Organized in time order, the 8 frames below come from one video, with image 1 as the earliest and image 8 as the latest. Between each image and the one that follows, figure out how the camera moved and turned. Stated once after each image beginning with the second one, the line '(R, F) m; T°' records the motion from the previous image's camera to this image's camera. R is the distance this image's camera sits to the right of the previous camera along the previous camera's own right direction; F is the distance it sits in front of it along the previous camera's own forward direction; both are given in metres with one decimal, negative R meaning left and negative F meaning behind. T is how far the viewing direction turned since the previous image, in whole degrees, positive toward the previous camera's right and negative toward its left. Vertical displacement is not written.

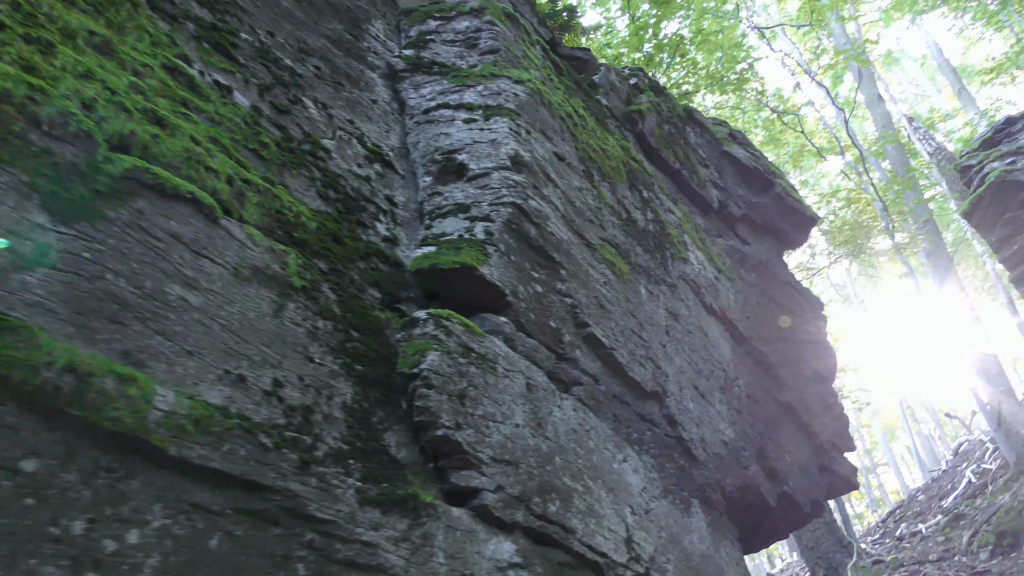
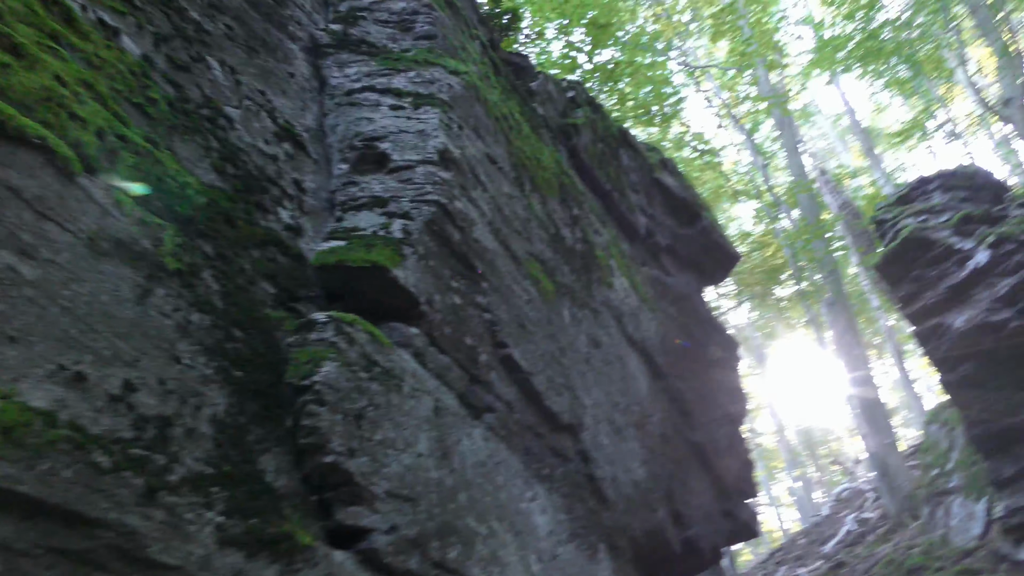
(0.0, +0.3) m; +6°
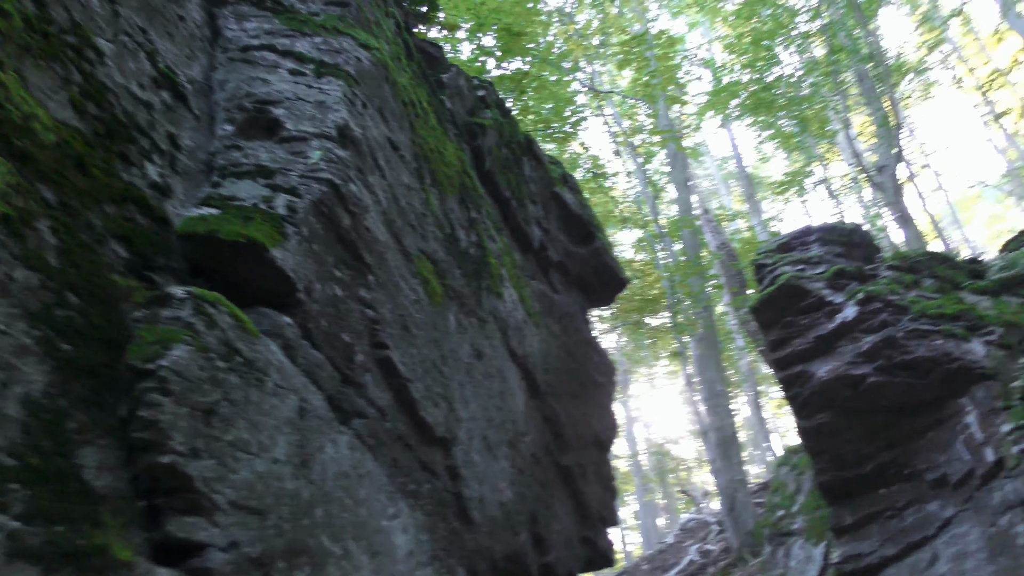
(0.0, +0.2) m; +8°
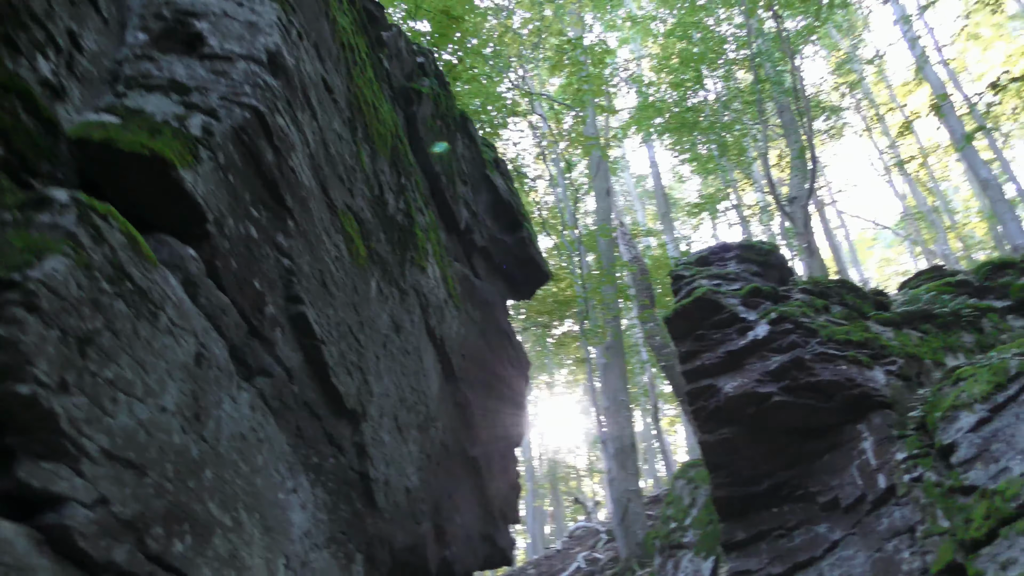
(-0.1, +0.2) m; +6°
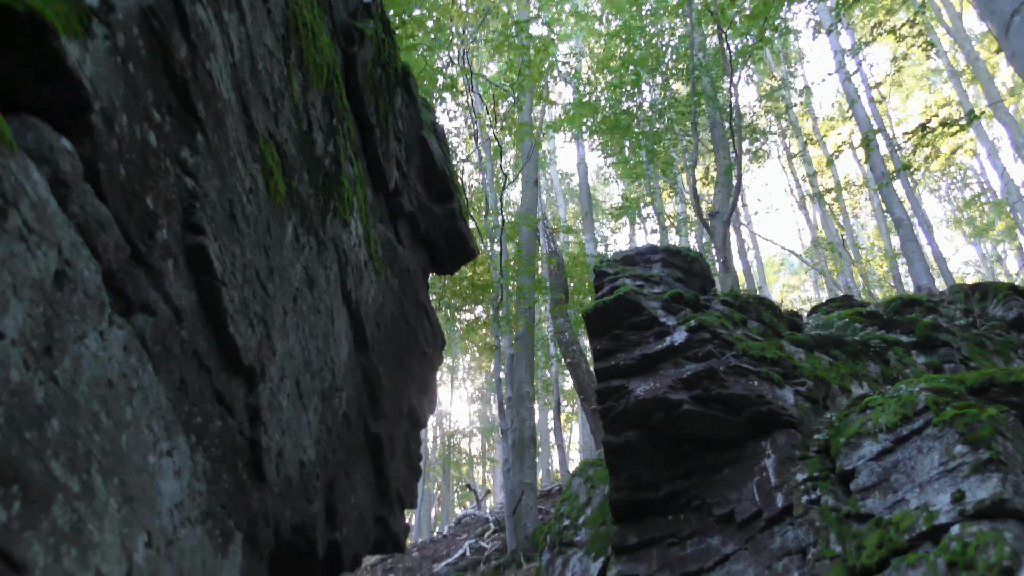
(-0.1, +0.4) m; +6°
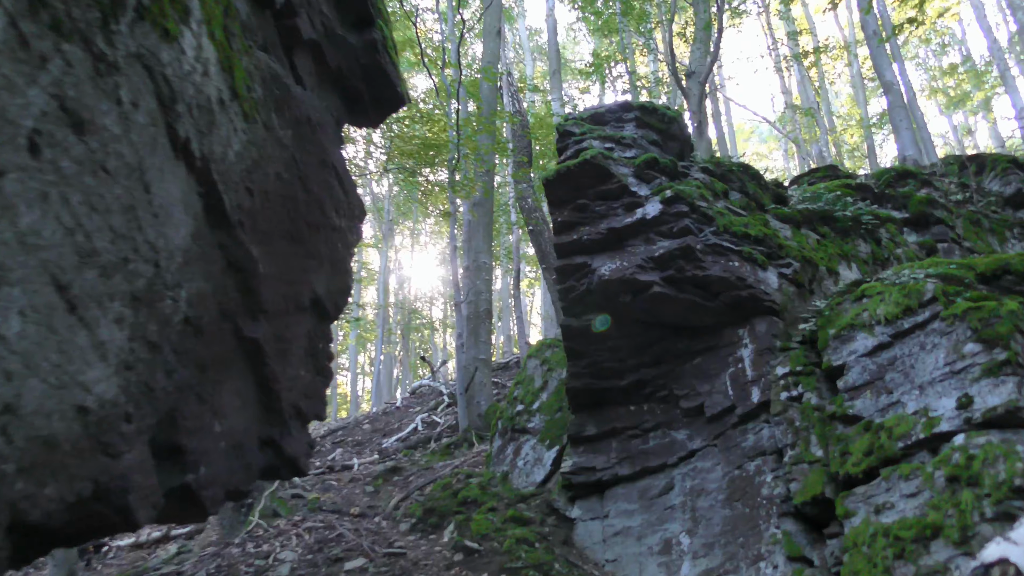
(+0.2, +1.2) m; +2°
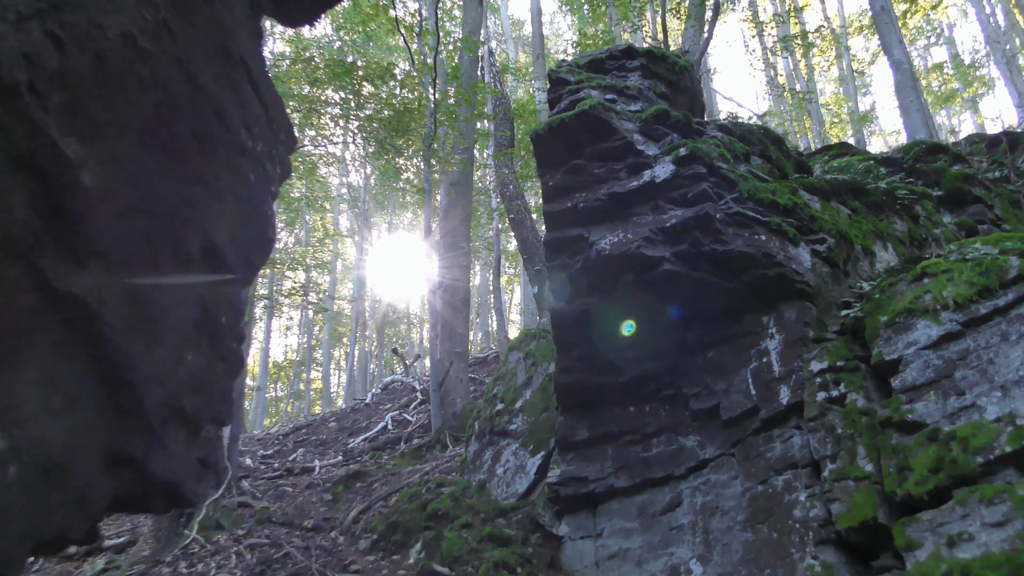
(0.0, +1.3) m; +1°
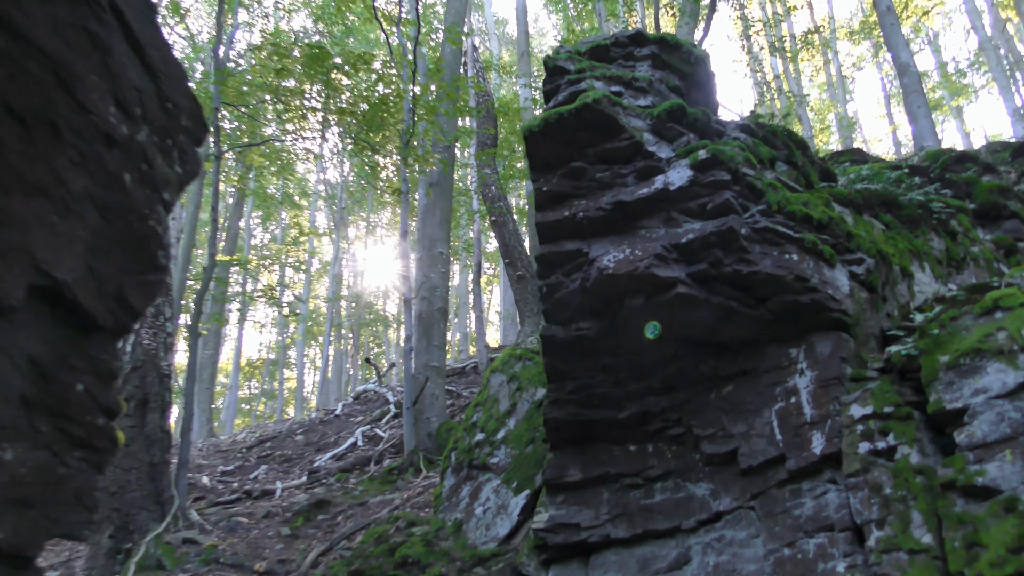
(-0.1, +1.0) m; +1°
